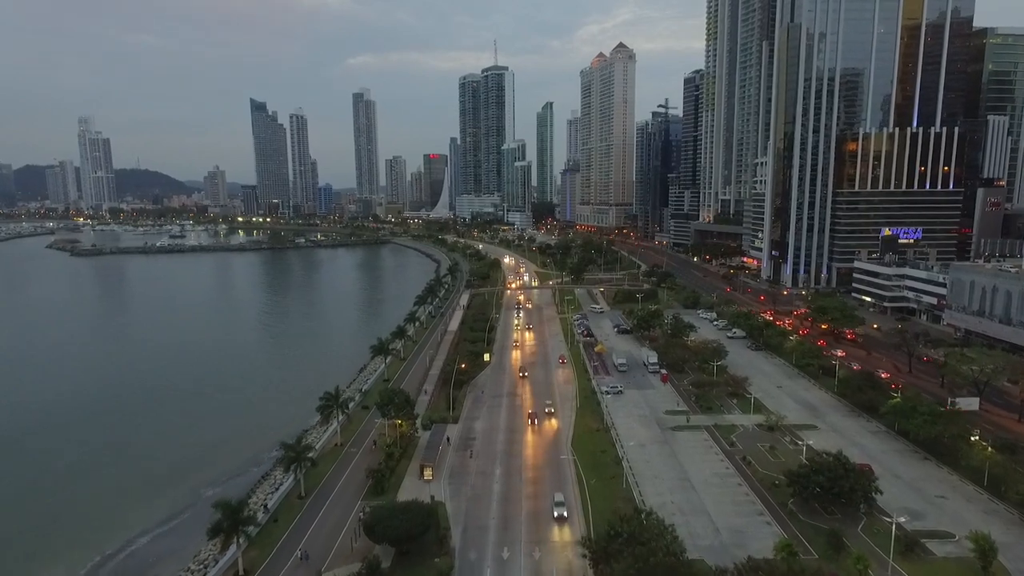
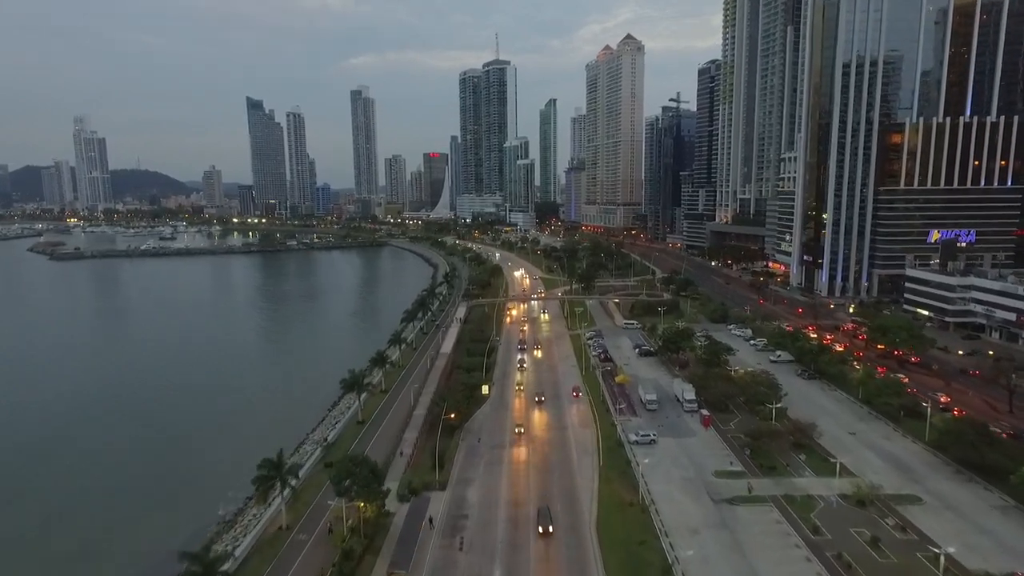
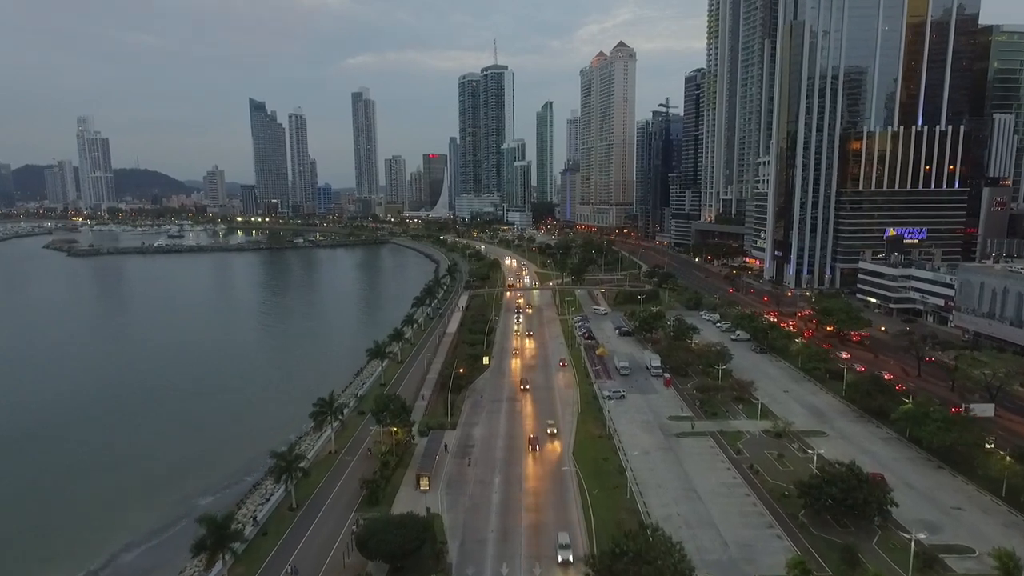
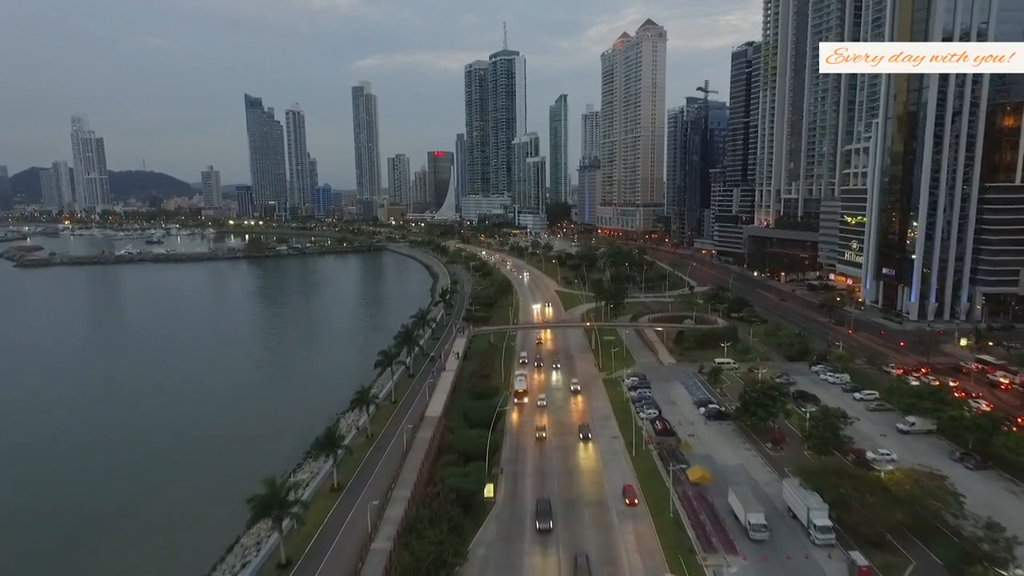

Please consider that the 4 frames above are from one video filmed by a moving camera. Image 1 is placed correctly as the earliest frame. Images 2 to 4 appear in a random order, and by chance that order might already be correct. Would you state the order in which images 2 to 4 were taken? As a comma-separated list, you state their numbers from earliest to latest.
3, 2, 4
